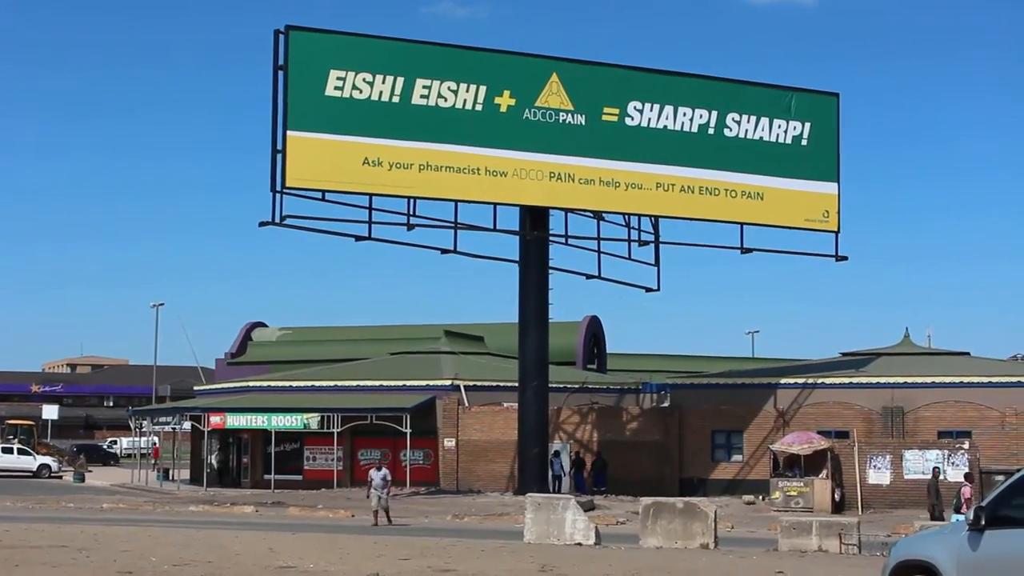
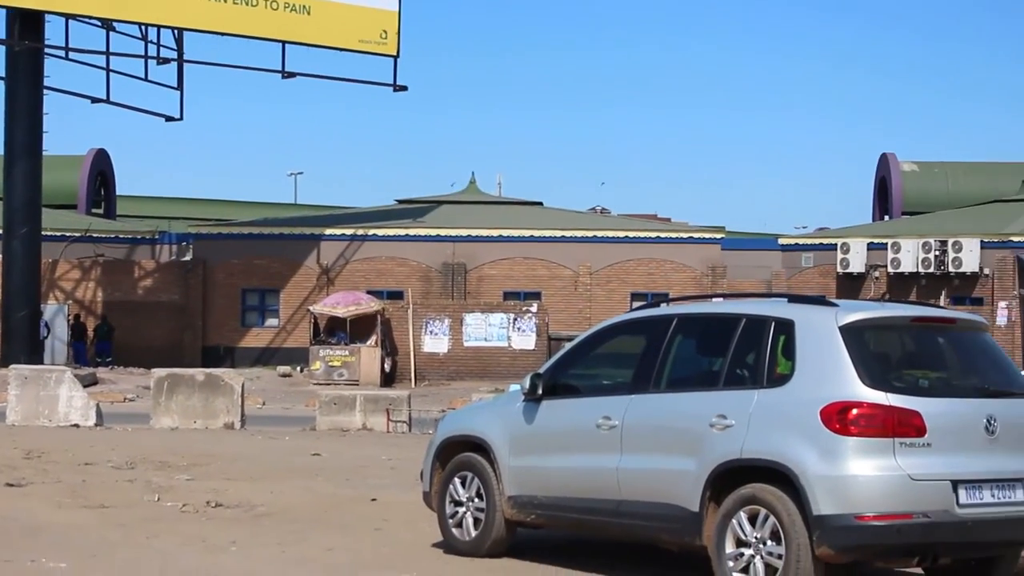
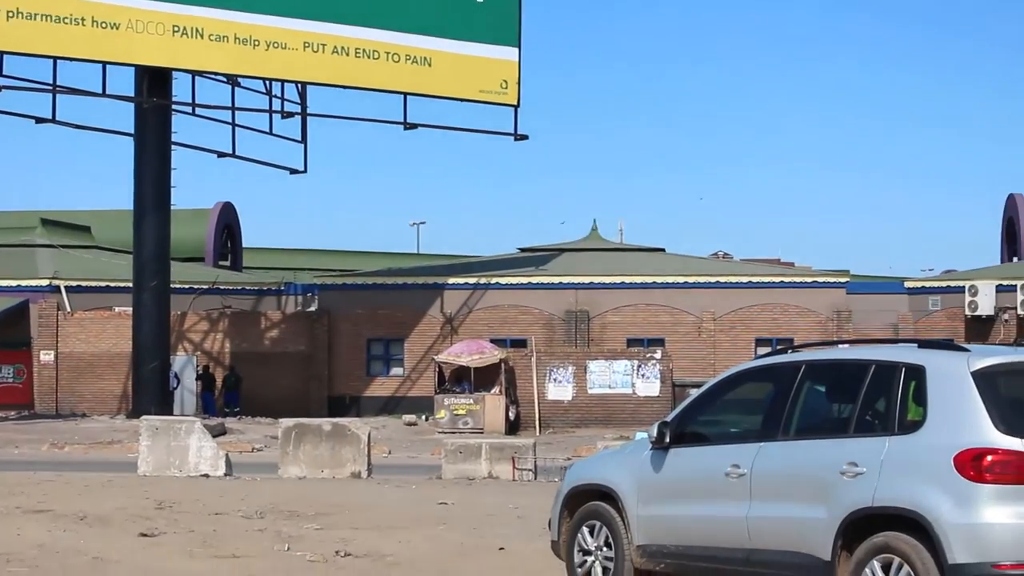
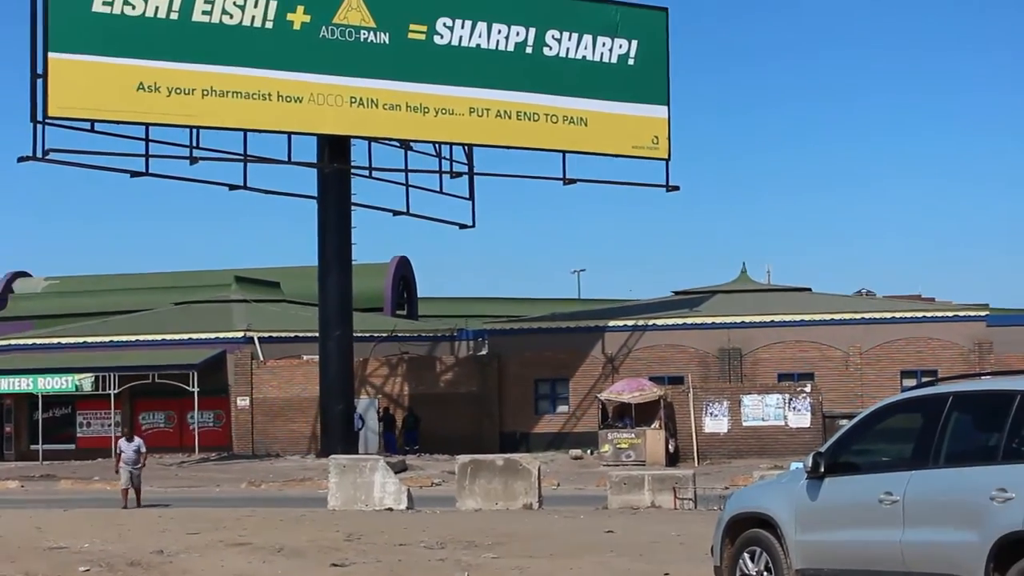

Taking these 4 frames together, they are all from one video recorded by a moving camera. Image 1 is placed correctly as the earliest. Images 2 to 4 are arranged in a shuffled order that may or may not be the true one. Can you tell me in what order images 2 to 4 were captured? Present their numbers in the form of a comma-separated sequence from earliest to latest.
4, 3, 2
